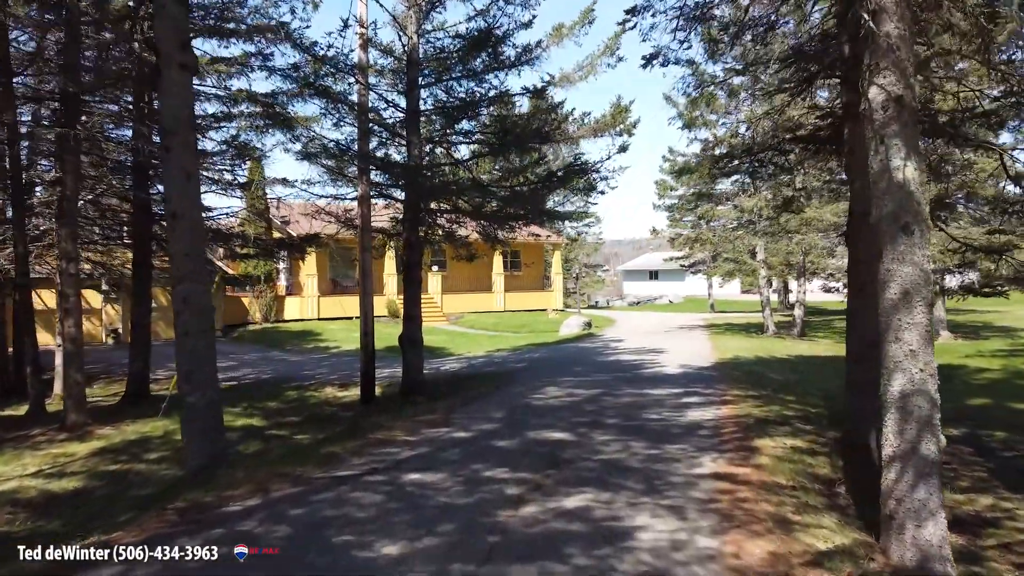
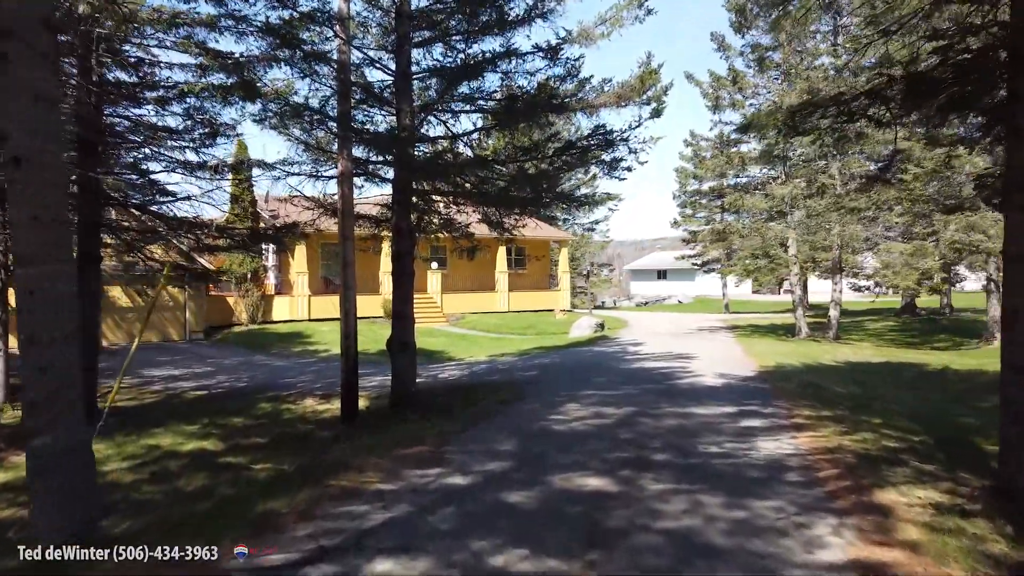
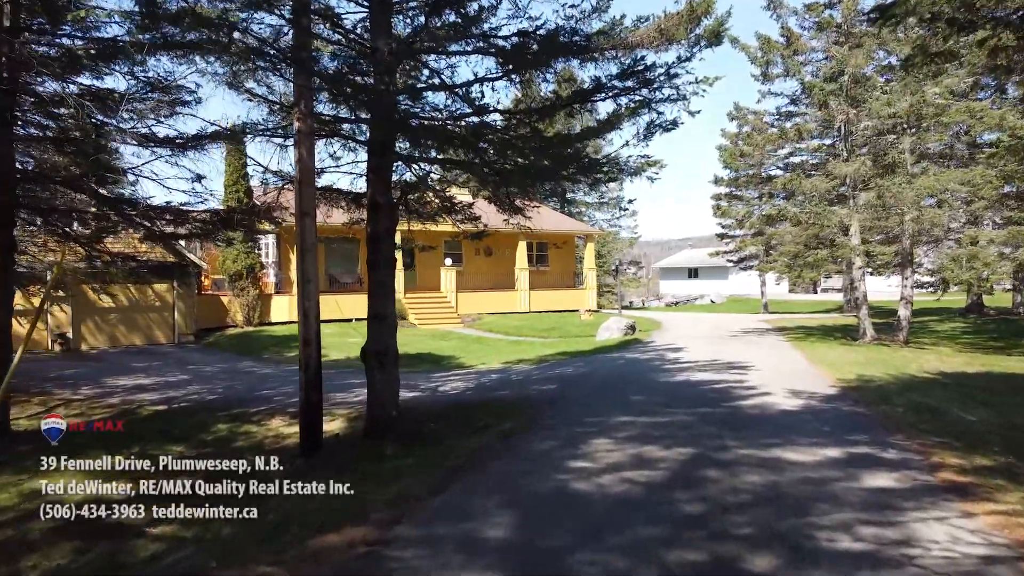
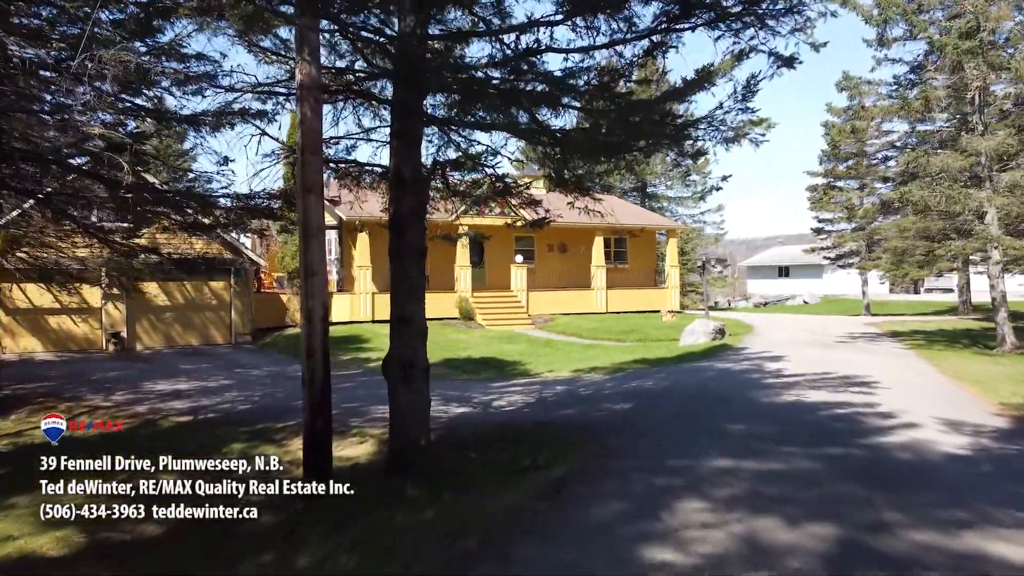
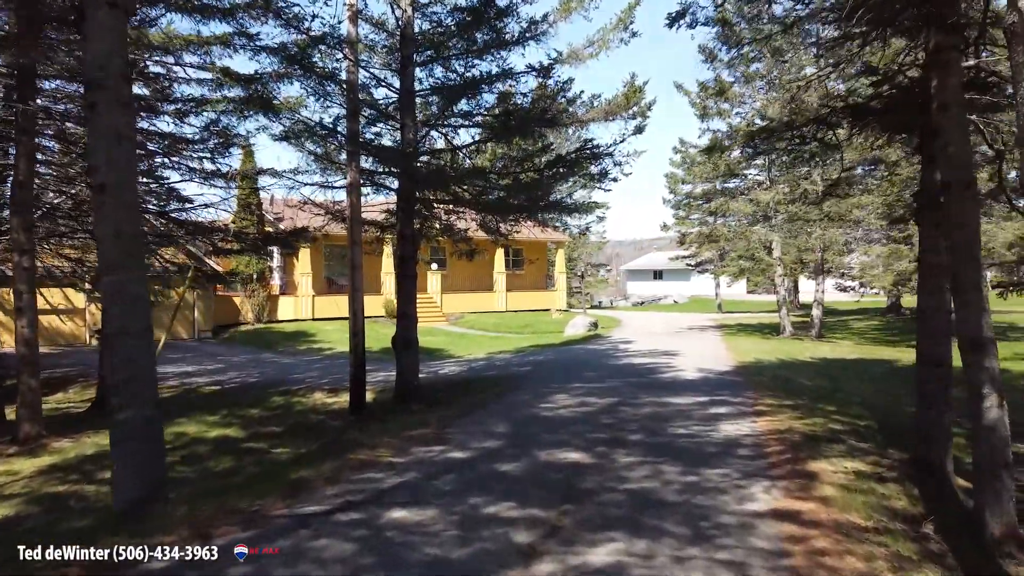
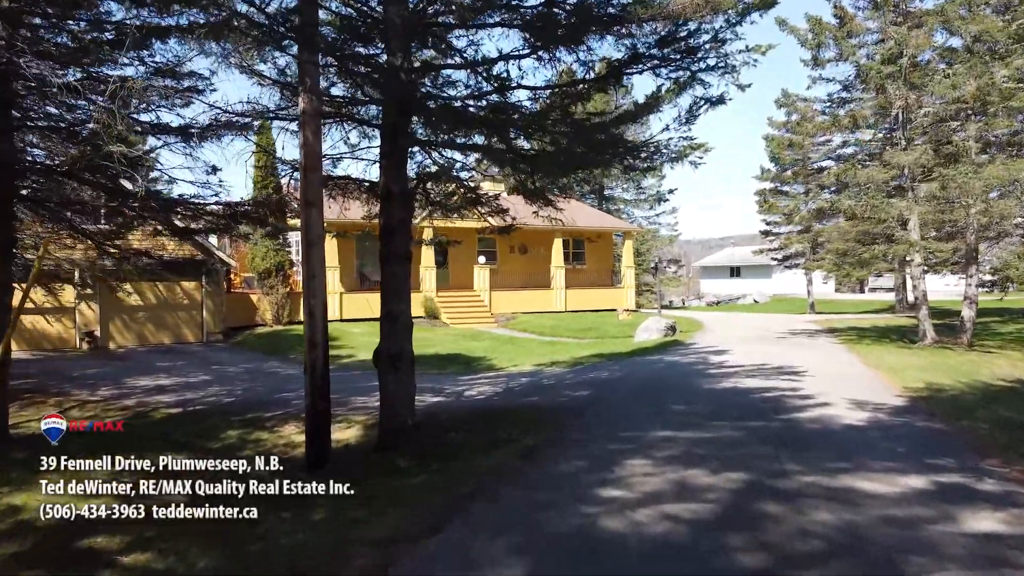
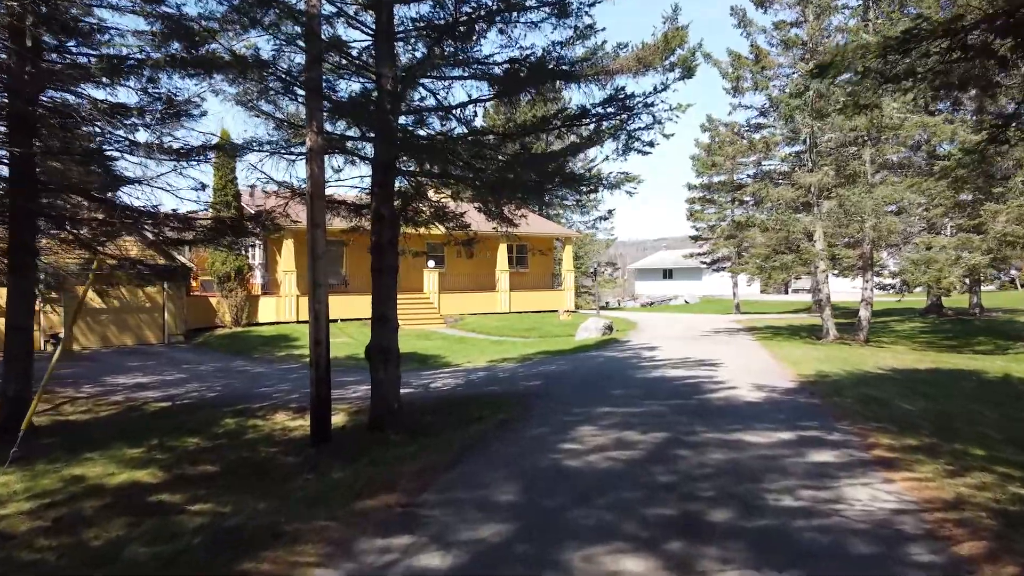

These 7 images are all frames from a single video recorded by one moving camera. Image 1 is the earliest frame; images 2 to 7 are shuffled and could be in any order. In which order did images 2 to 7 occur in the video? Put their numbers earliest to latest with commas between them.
5, 2, 7, 3, 6, 4
